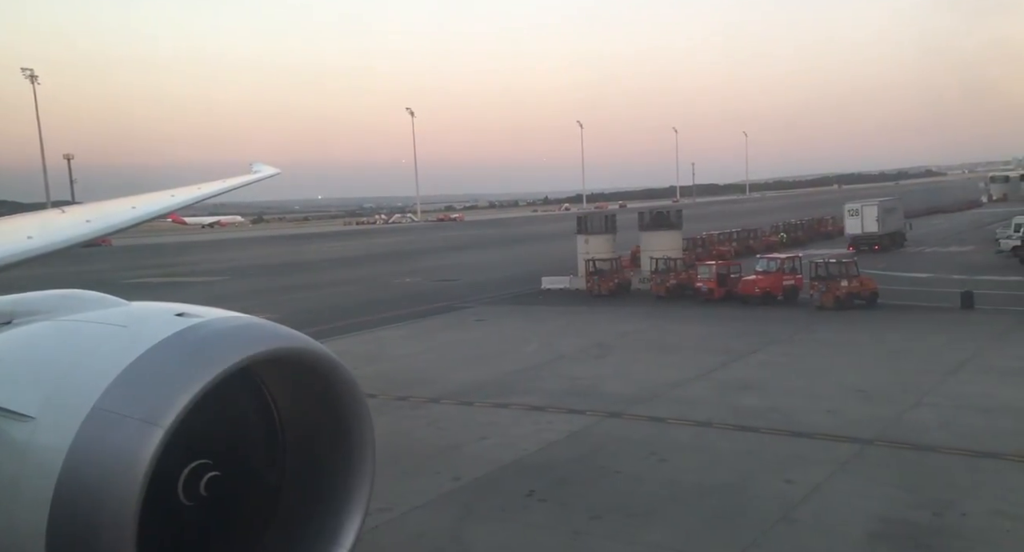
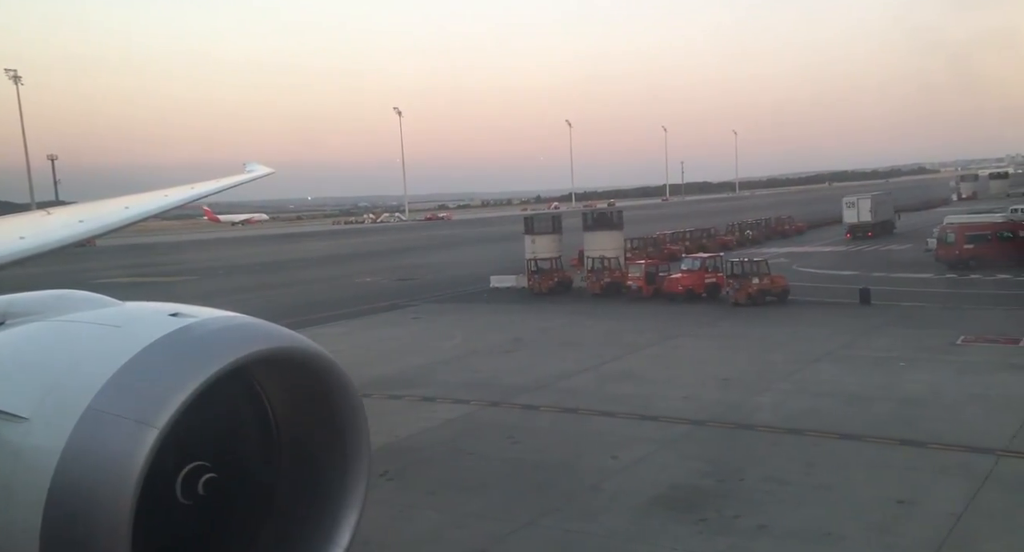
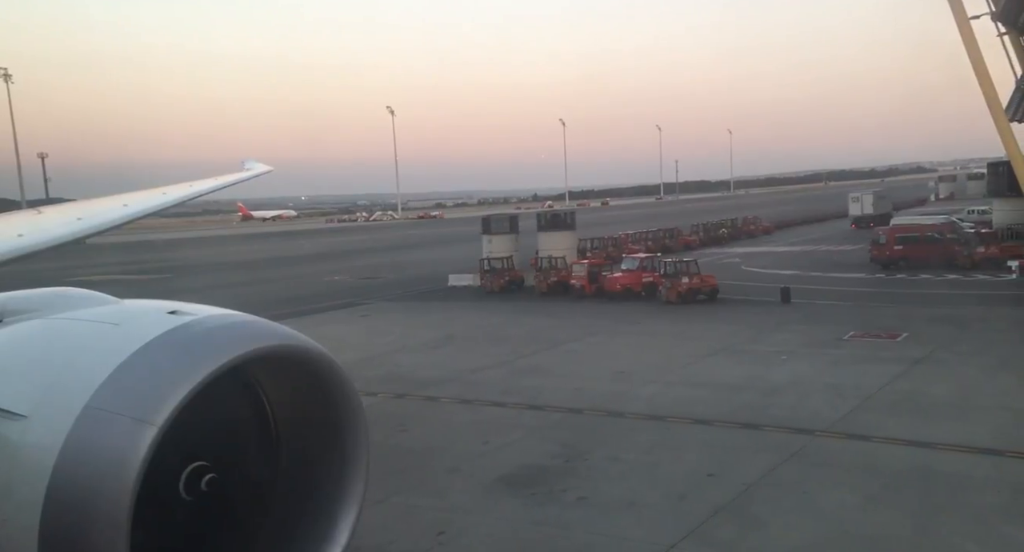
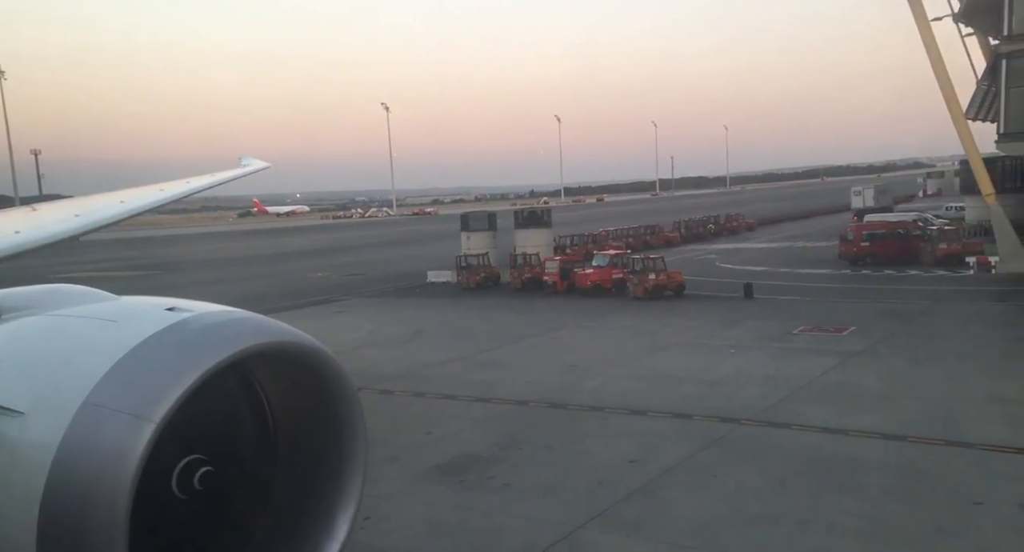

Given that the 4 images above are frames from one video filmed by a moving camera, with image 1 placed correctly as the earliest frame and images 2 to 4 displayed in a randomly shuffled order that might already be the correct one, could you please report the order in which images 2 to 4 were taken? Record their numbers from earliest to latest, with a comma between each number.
2, 3, 4
